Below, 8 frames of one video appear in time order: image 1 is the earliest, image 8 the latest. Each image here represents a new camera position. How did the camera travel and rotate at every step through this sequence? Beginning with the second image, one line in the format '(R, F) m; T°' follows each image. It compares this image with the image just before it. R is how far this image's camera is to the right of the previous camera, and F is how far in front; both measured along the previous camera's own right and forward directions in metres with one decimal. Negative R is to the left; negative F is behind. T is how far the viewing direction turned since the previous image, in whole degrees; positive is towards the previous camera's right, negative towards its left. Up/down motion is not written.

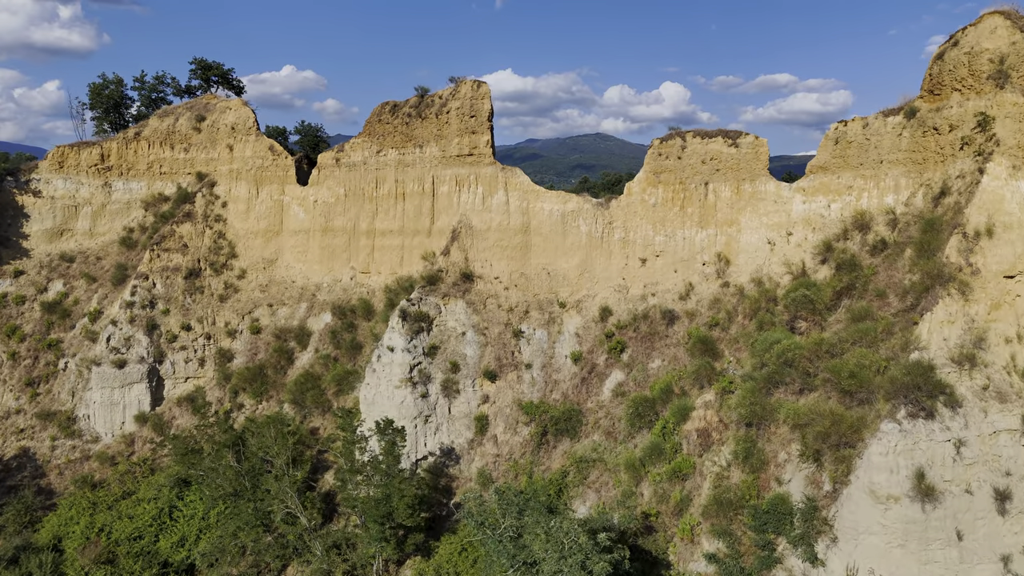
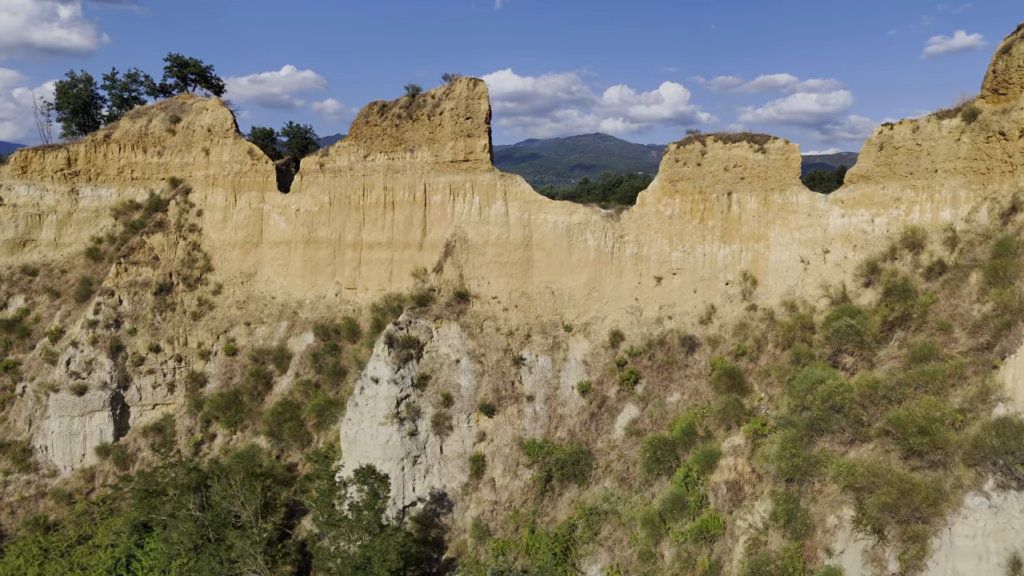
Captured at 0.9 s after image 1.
(0.0, +2.2) m; 0°
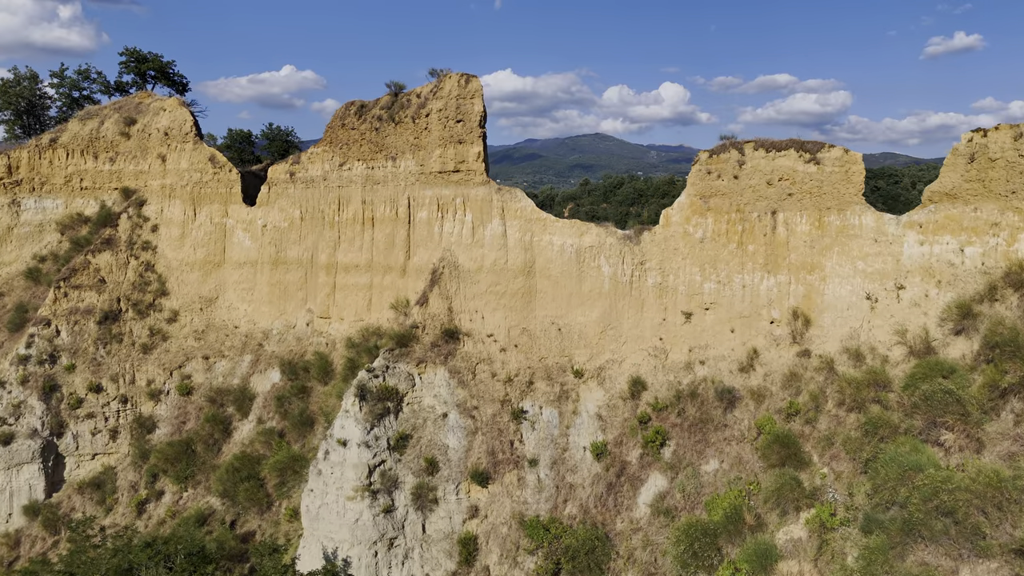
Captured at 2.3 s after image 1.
(0.0, +3.3) m; 0°
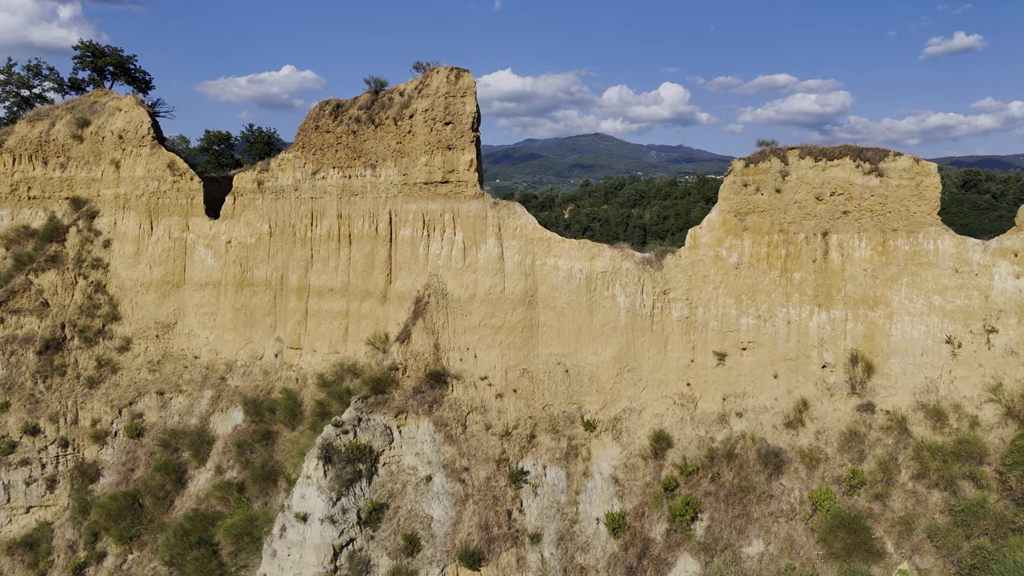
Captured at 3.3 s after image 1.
(0.0, +2.6) m; 0°
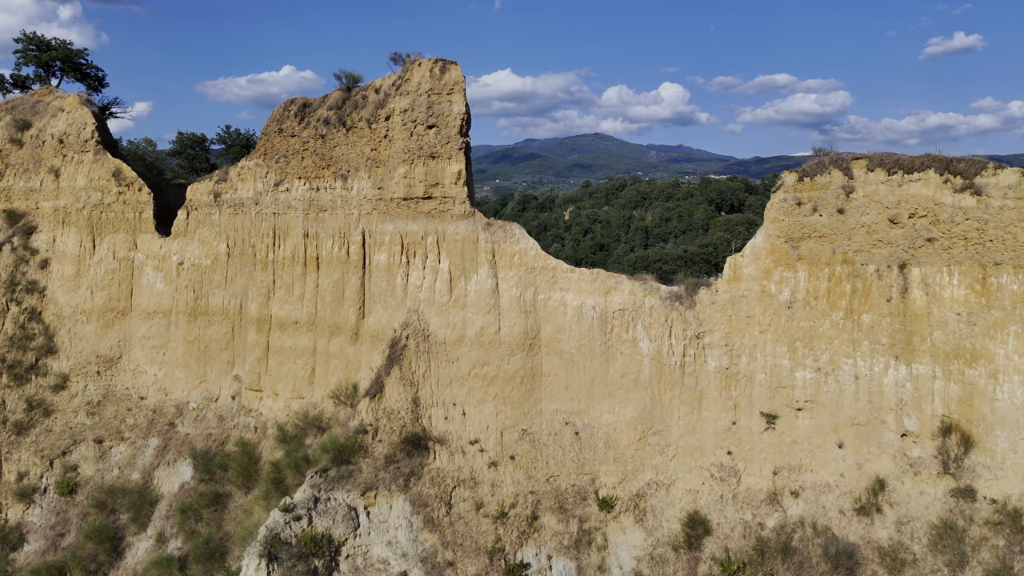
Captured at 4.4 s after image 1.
(0.0, +2.7) m; 0°
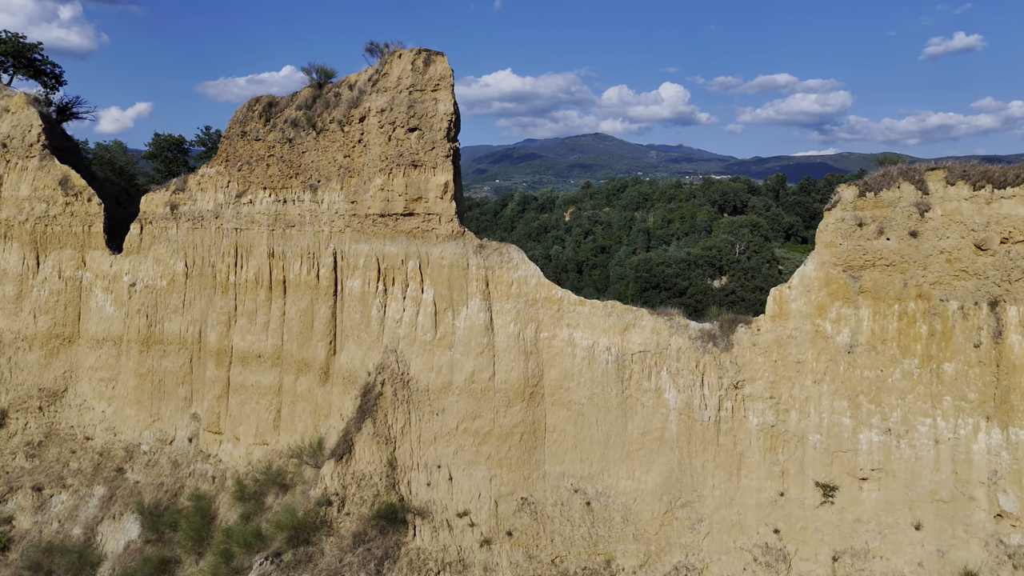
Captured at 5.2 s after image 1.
(0.0, +2.0) m; 0°
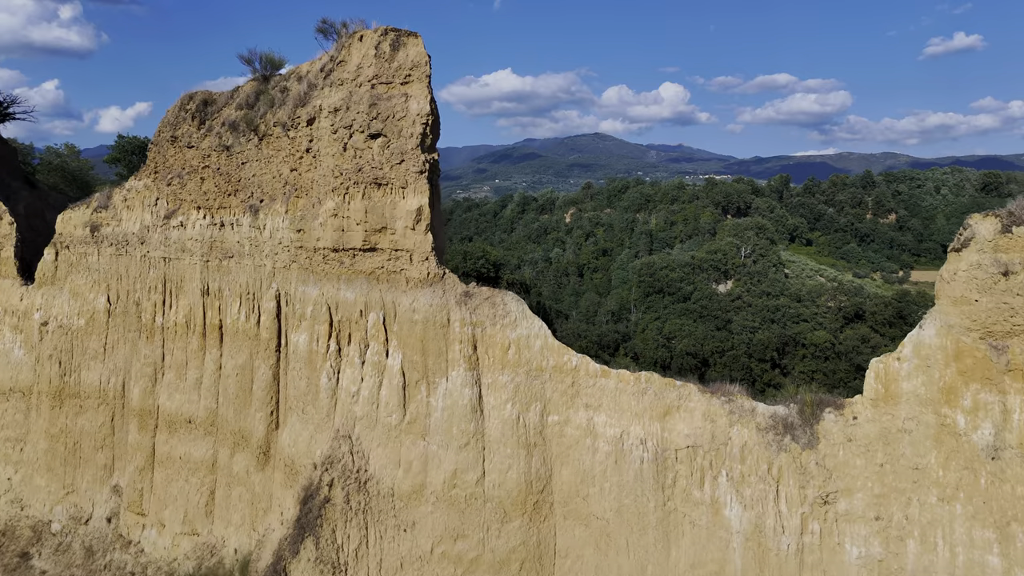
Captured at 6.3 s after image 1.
(0.0, +2.7) m; 0°
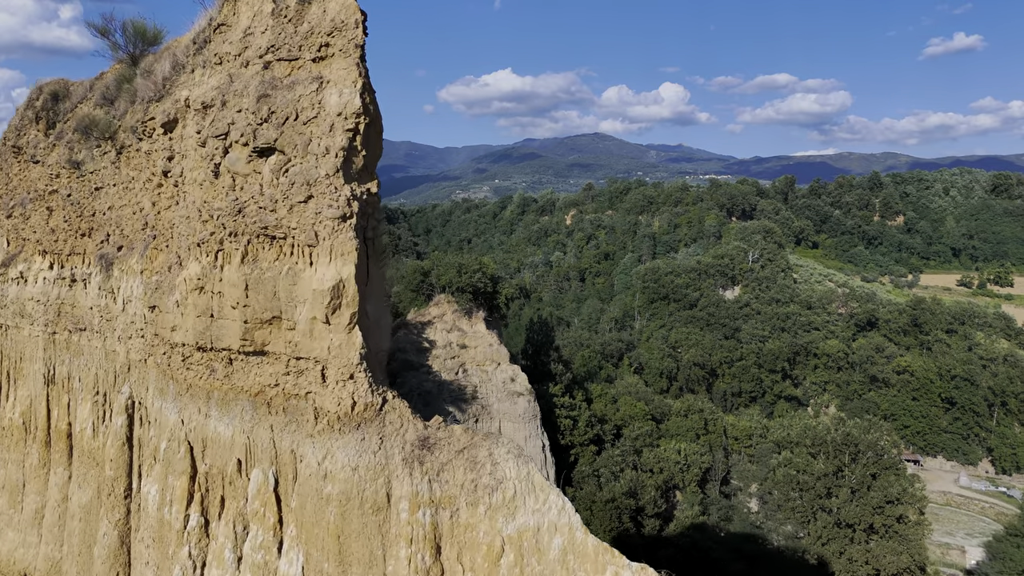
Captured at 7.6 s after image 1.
(0.0, +3.3) m; 0°
